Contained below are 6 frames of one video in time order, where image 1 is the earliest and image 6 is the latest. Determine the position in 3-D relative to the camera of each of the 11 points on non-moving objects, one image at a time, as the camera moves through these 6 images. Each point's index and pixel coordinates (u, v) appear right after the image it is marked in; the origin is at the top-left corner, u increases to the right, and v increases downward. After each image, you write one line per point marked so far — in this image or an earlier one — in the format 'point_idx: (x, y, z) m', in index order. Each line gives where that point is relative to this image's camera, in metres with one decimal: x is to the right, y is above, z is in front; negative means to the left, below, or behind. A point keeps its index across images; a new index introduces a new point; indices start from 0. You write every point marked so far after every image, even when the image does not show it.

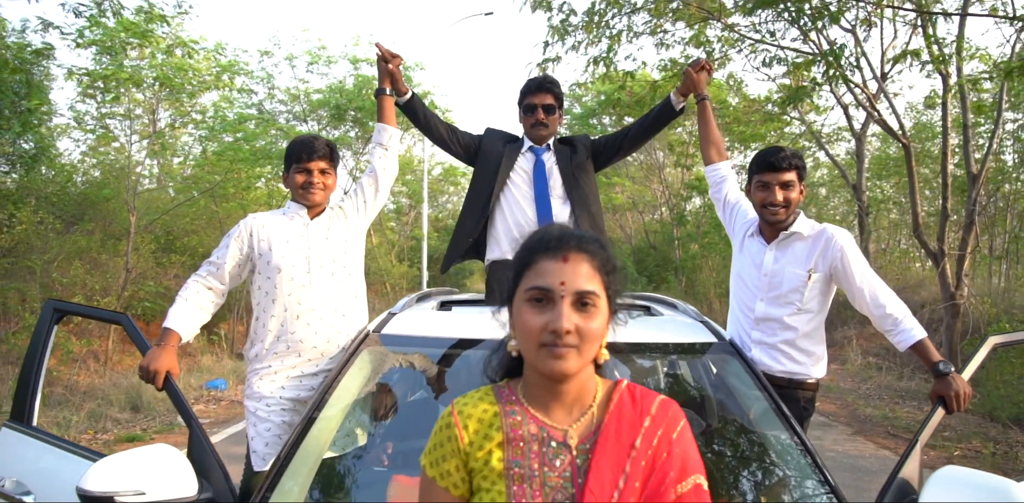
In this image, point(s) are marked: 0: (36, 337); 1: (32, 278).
0: (-1.5, -0.3, +2.3) m
1: (-6.6, -0.4, +9.8) m
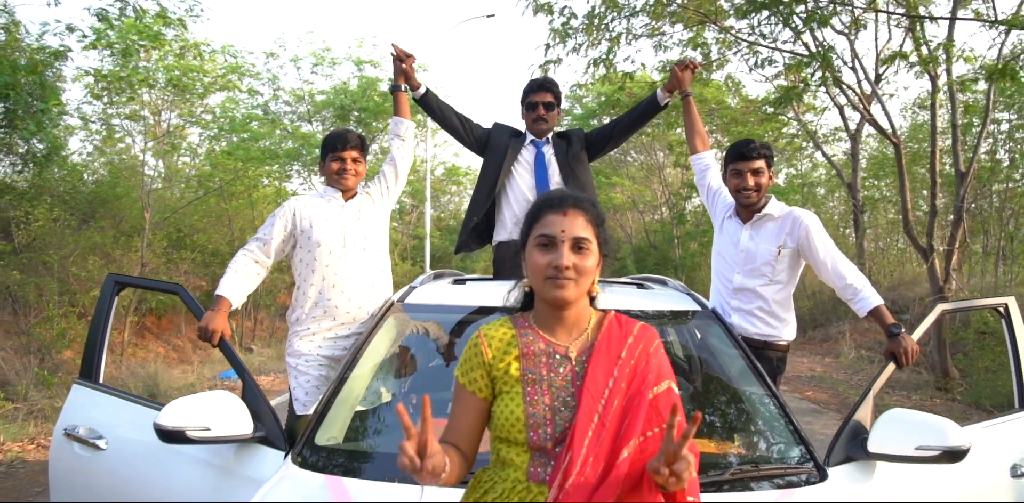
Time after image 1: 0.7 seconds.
0: (-1.5, -0.2, +2.6) m
1: (-6.5, -0.3, +10.1) m
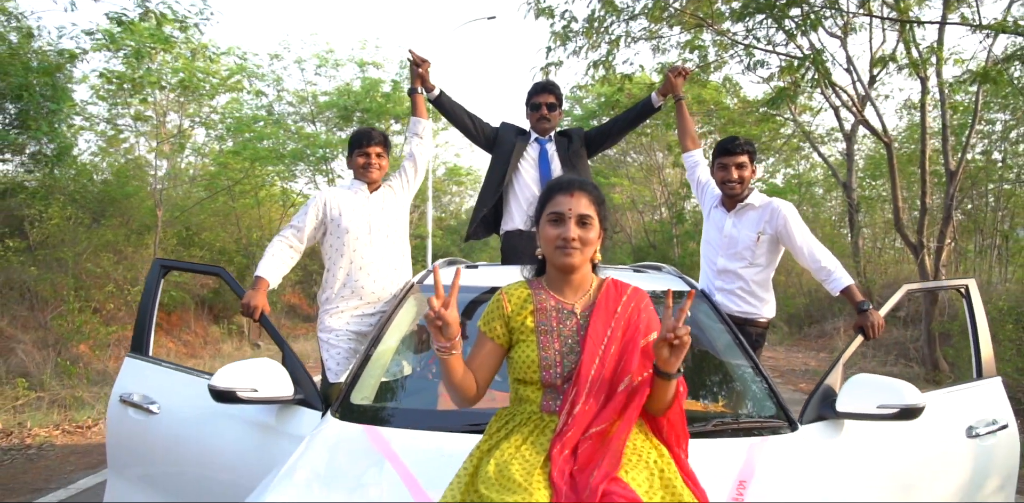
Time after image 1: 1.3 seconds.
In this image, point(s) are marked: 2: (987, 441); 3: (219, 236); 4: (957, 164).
0: (-1.5, -0.1, +2.8) m
1: (-6.5, -0.3, +10.3) m
2: (+1.7, -0.7, +2.5) m
3: (-5.5, +0.3, +13.4) m
4: (+5.9, +1.2, +9.6) m
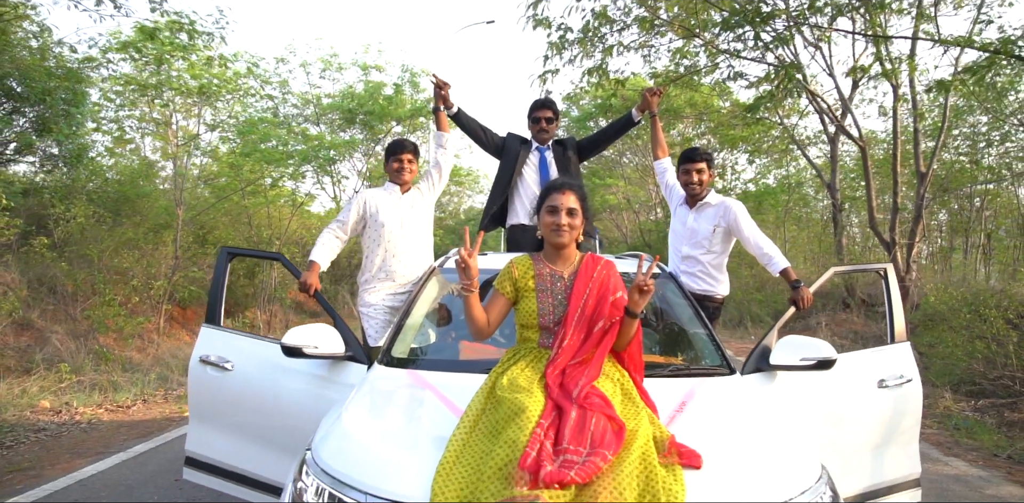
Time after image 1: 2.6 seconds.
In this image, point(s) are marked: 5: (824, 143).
0: (-1.4, -0.1, +3.5) m
1: (-6.5, -0.2, +11.0) m
2: (+1.7, -0.6, +3.2) m
3: (-5.6, +0.3, +14.1) m
4: (+5.9, +1.2, +10.2) m
5: (+6.7, +2.3, +15.2) m
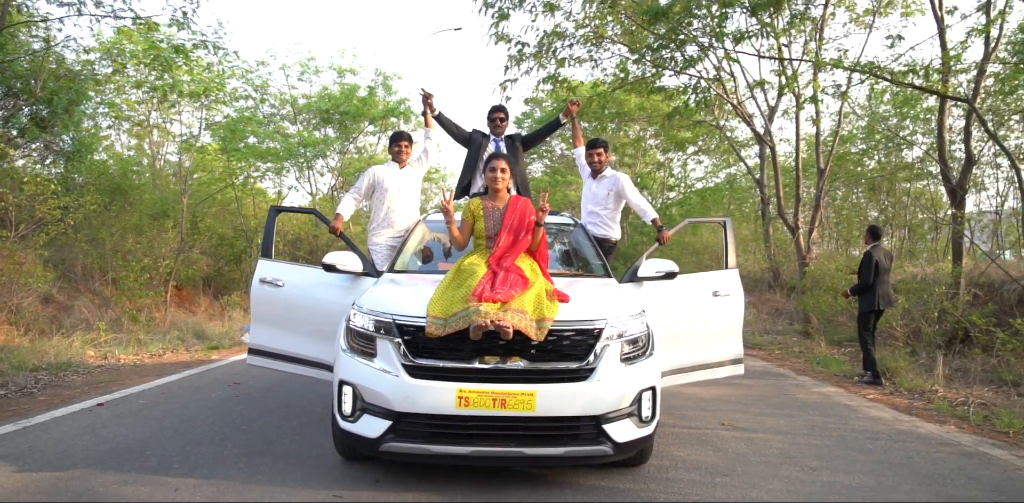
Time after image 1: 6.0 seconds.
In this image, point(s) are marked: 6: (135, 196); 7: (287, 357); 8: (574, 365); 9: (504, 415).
0: (-1.7, +0.2, +5.0) m
1: (-7.1, +0.1, +12.3) m
2: (+1.4, -0.3, +4.9) m
3: (-6.3, +0.6, +15.4) m
4: (+5.3, +1.5, +12.1) m
5: (+5.9, +2.6, +17.1) m
6: (-6.9, +1.0, +13.1) m
7: (-1.5, -0.7, +4.8) m
8: (+0.3, -0.5, +3.3) m
9: (0.0, -0.7, +3.2) m
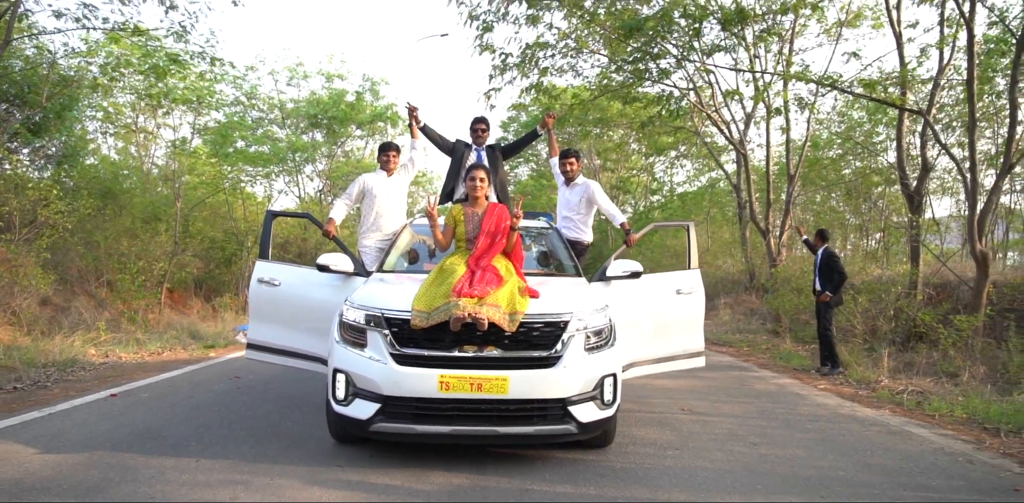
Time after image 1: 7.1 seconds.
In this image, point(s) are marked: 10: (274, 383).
0: (-1.9, +0.2, +5.4) m
1: (-7.4, 0.0, +12.6) m
2: (+1.3, -0.3, +5.3) m
3: (-6.6, +0.6, +15.7) m
4: (+5.1, +1.5, +12.6) m
5: (+5.5, +2.5, +17.7) m
6: (-7.2, +1.0, +13.4) m
7: (-1.7, -0.7, +5.2) m
8: (+0.2, -0.5, +3.7) m
9: (-0.2, -0.7, +3.6) m
10: (-2.0, -1.1, +5.8) m
